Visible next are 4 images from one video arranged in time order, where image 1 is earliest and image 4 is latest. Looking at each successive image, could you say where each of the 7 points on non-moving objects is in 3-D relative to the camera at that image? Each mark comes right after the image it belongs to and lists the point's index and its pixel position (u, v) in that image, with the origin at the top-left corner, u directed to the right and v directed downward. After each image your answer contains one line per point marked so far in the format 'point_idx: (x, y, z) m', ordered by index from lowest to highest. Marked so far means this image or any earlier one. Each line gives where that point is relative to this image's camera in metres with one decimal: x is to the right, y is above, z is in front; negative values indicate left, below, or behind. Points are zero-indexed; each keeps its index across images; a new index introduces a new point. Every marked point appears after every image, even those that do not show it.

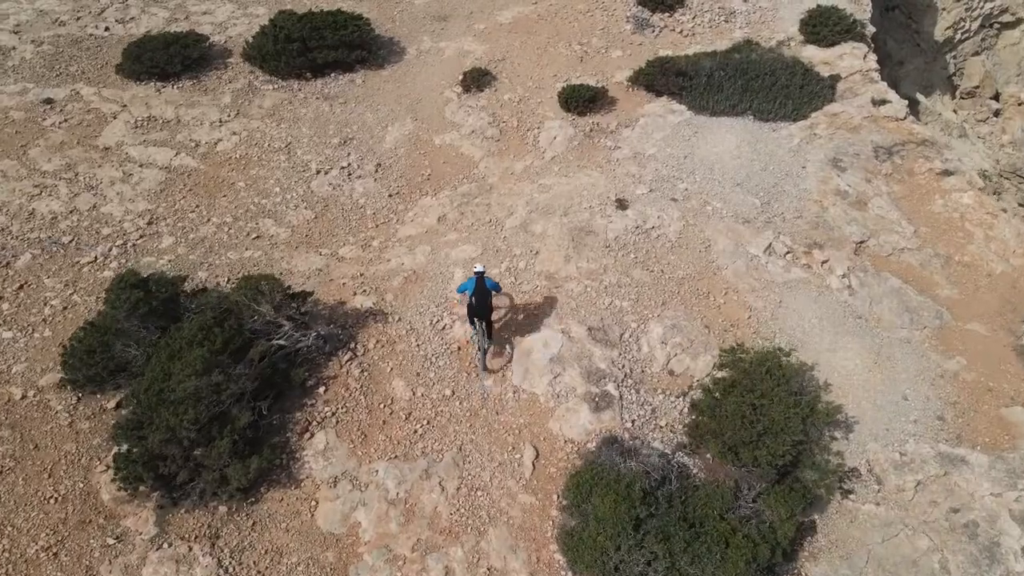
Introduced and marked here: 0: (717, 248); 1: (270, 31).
0: (+3.3, +0.6, +11.7) m
1: (-5.4, +5.7, +16.2) m
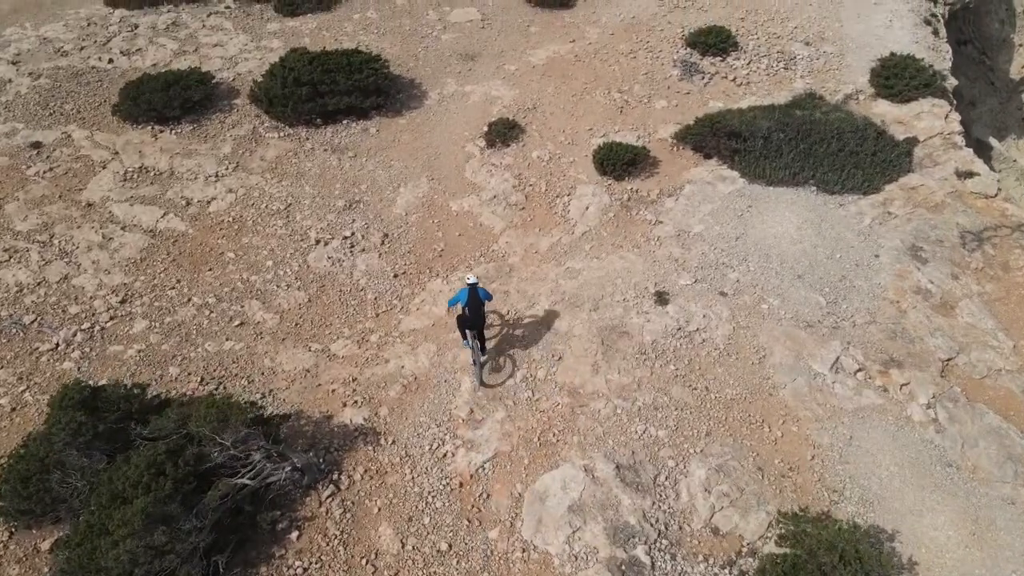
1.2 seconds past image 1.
0: (+3.5, -1.0, +9.9) m
1: (-4.7, +4.3, +14.8) m
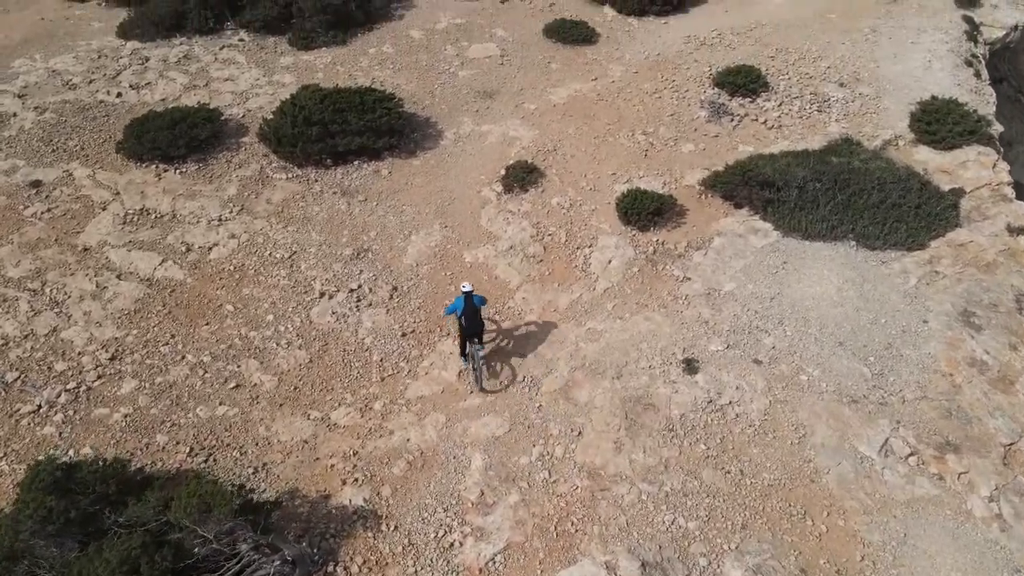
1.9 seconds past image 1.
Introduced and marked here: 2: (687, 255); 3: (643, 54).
0: (+3.7, -1.9, +9.0) m
1: (-4.3, +3.4, +14.2) m
2: (+2.8, +0.5, +11.8) m
3: (+3.2, +5.7, +17.7) m
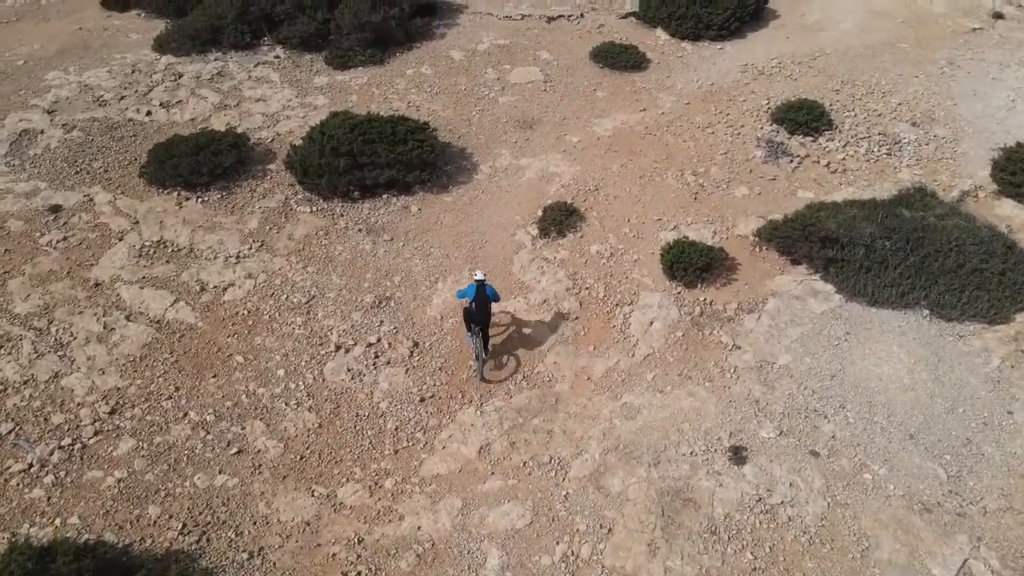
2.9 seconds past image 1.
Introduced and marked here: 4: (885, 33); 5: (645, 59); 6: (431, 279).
0: (+4.0, -2.9, +7.9) m
1: (-3.6, +2.7, +13.5) m
2: (+3.3, -0.4, +10.7) m
3: (+4.2, +4.7, +16.6) m
4: (+9.2, +6.3, +18.2) m
5: (+3.2, +5.4, +17.3) m
6: (-1.3, +0.1, +11.5) m
